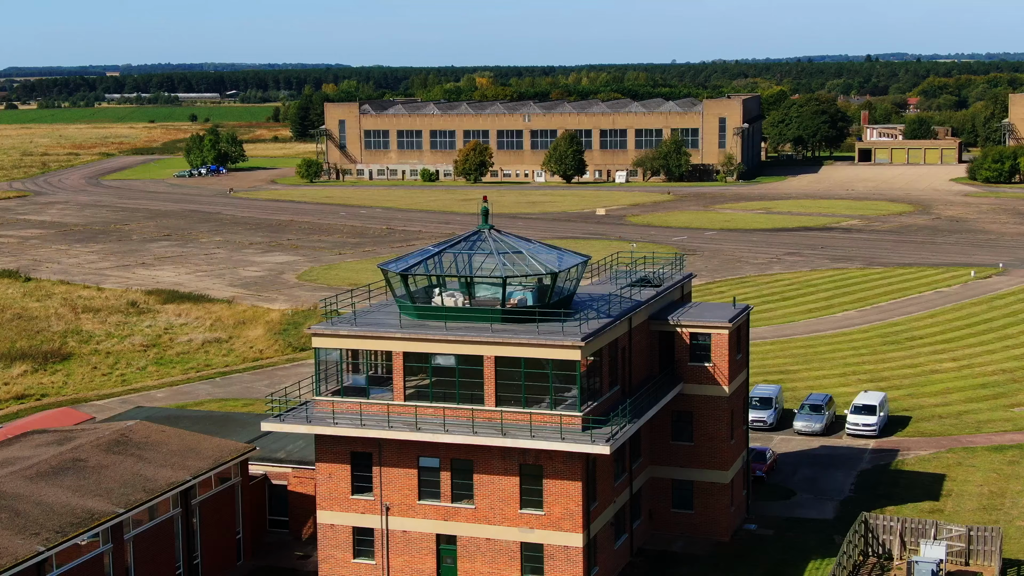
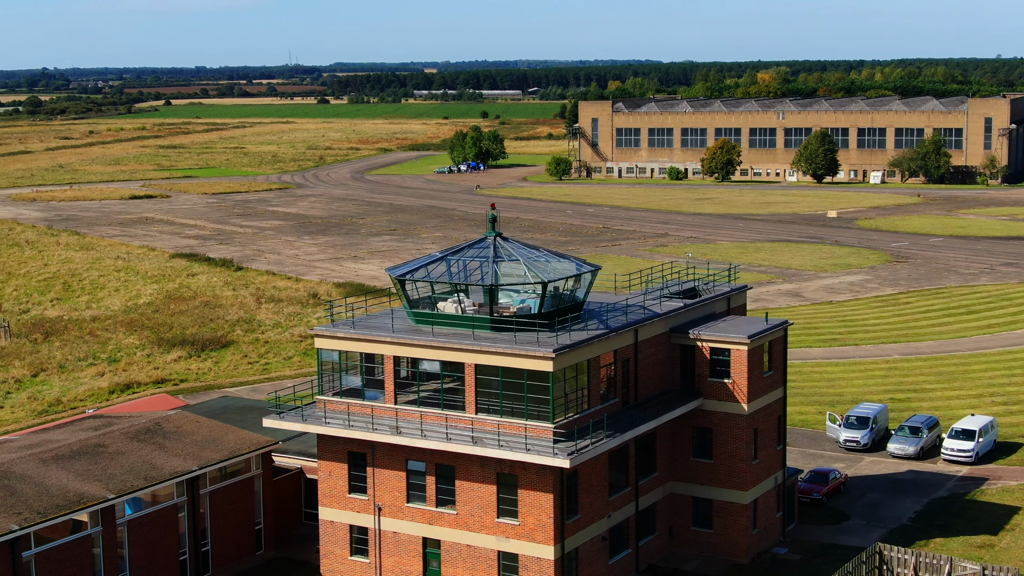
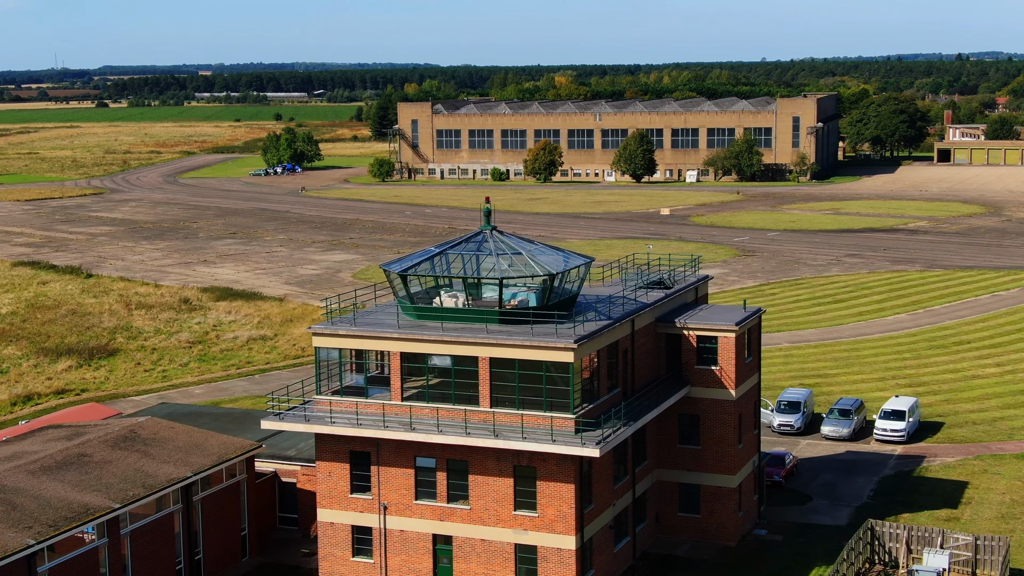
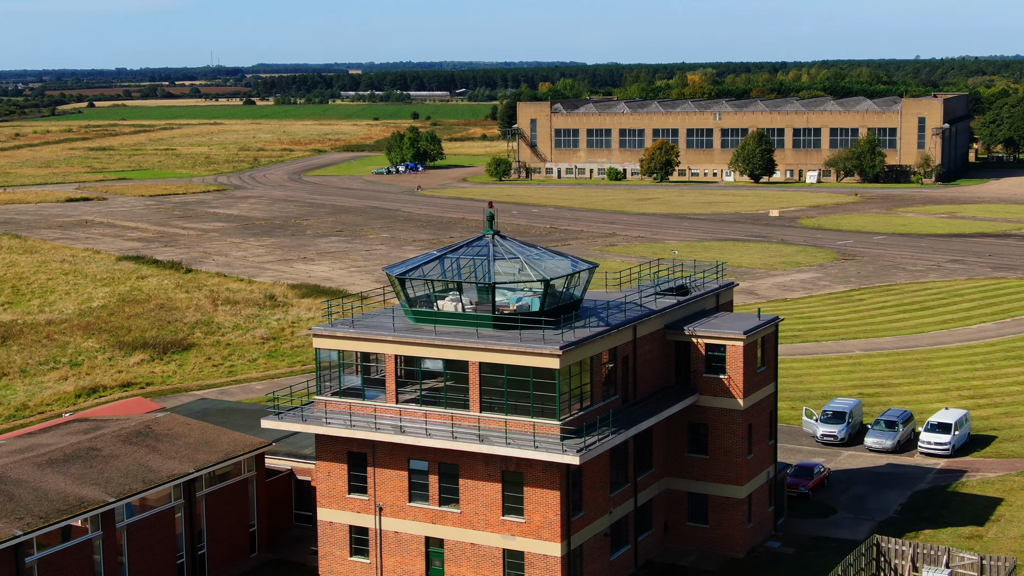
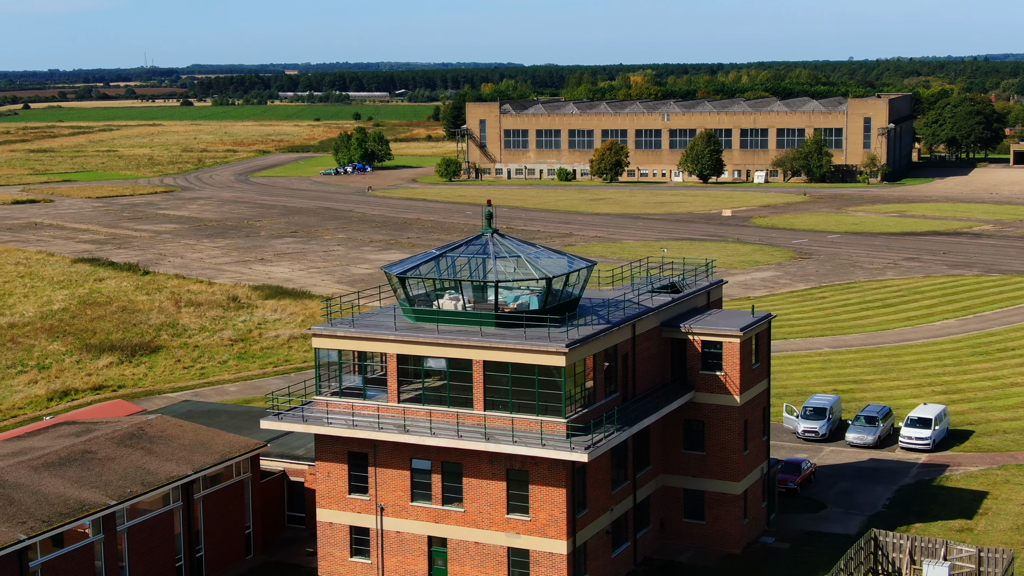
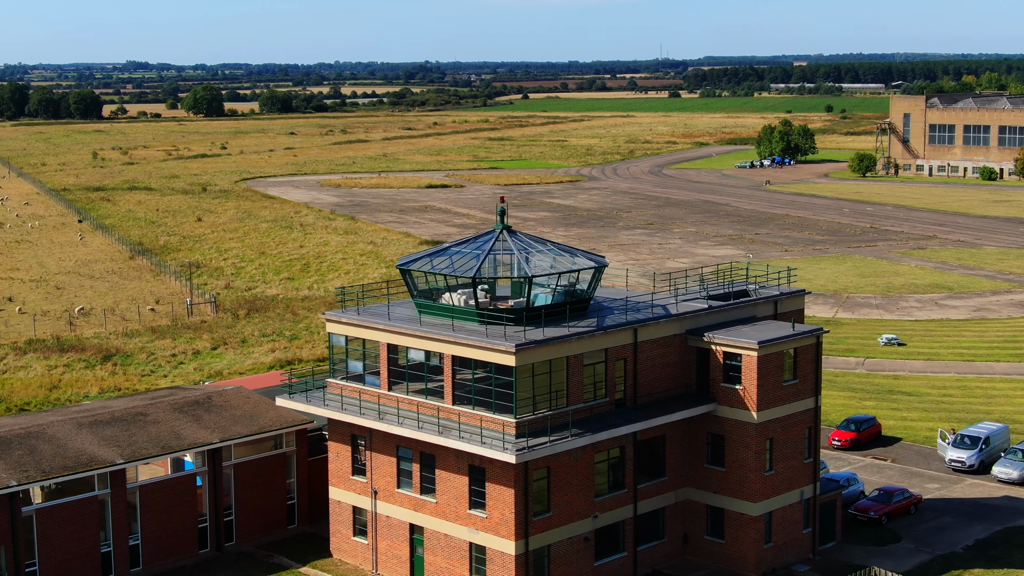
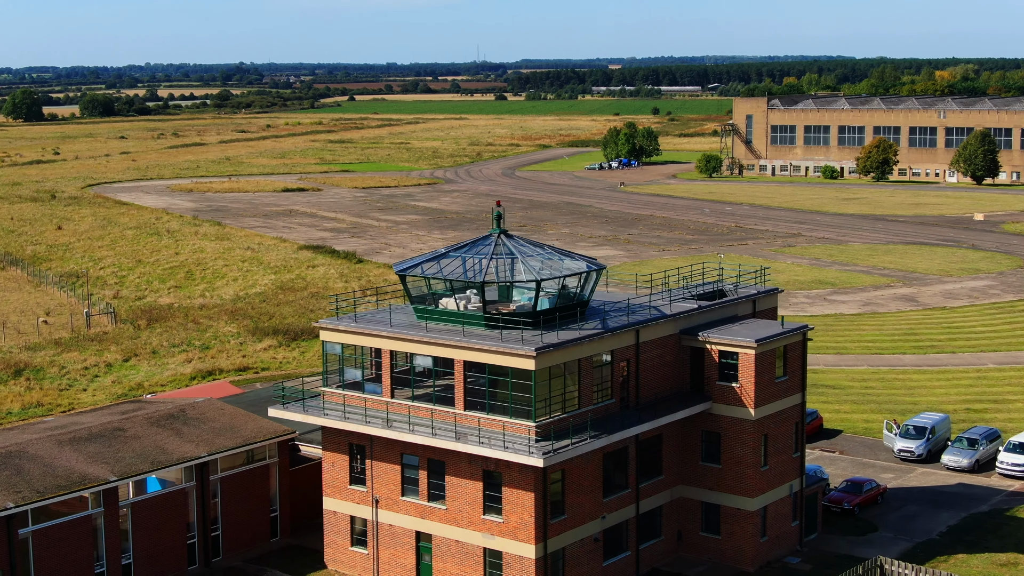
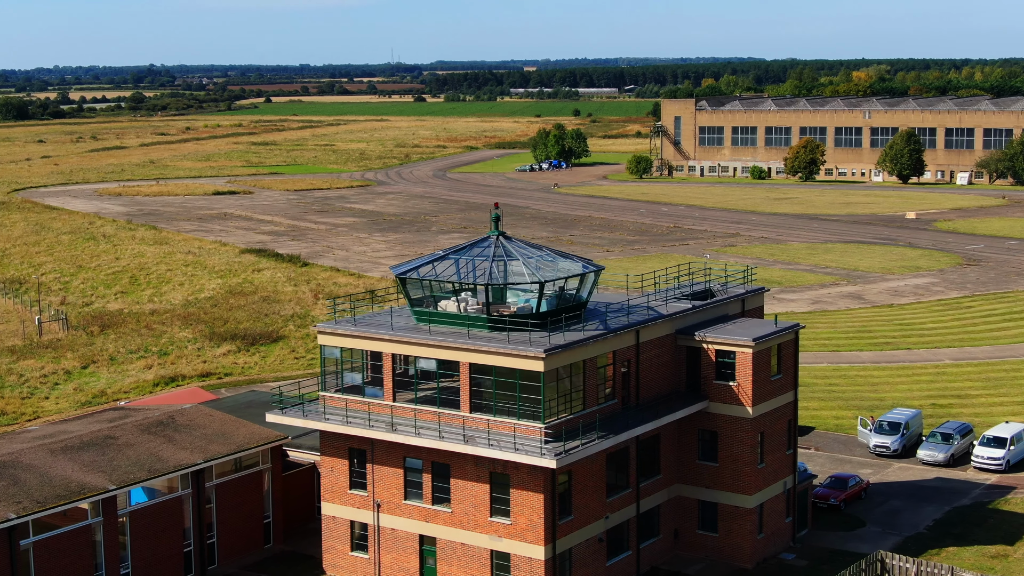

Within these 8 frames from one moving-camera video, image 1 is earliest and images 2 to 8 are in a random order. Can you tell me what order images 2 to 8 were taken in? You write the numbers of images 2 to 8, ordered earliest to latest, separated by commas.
3, 5, 4, 2, 8, 7, 6
